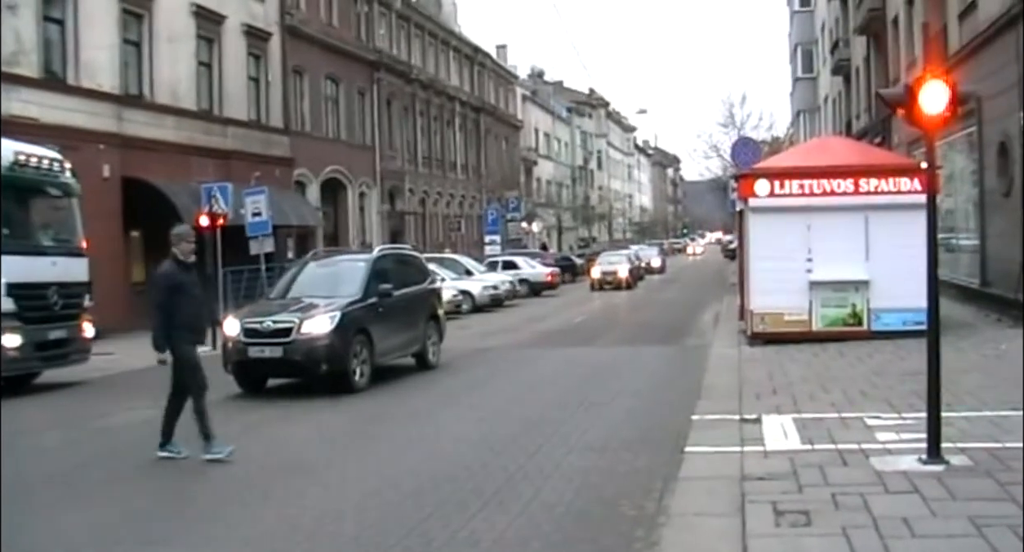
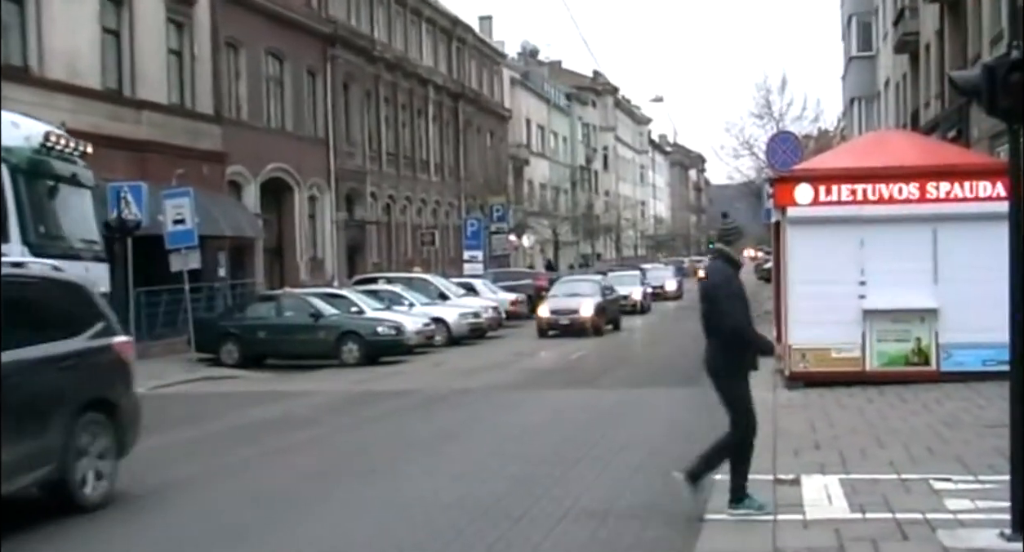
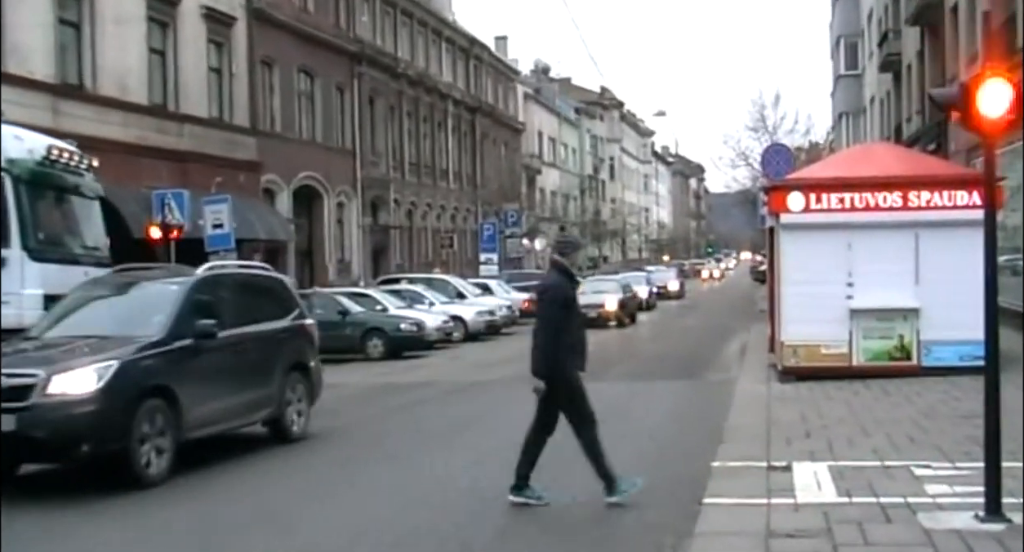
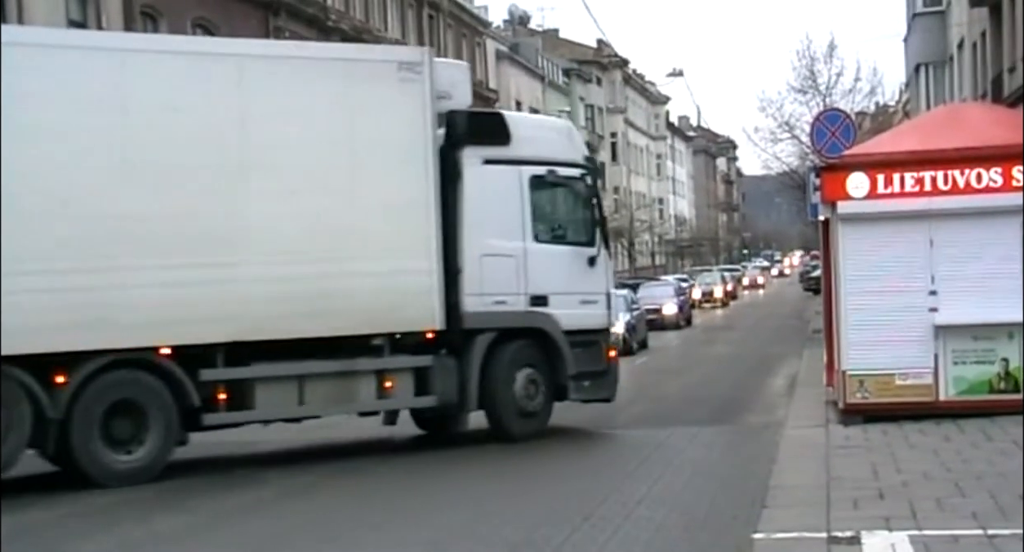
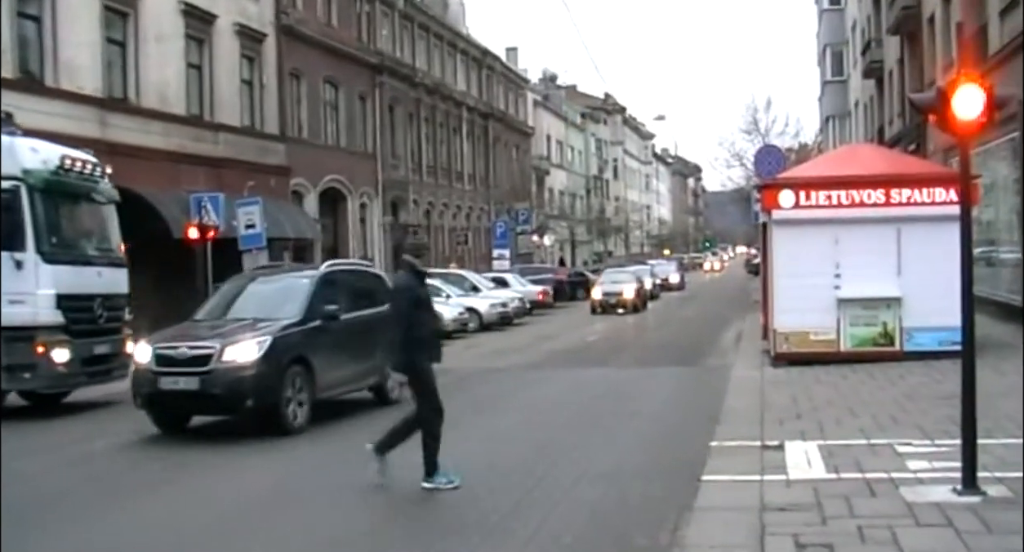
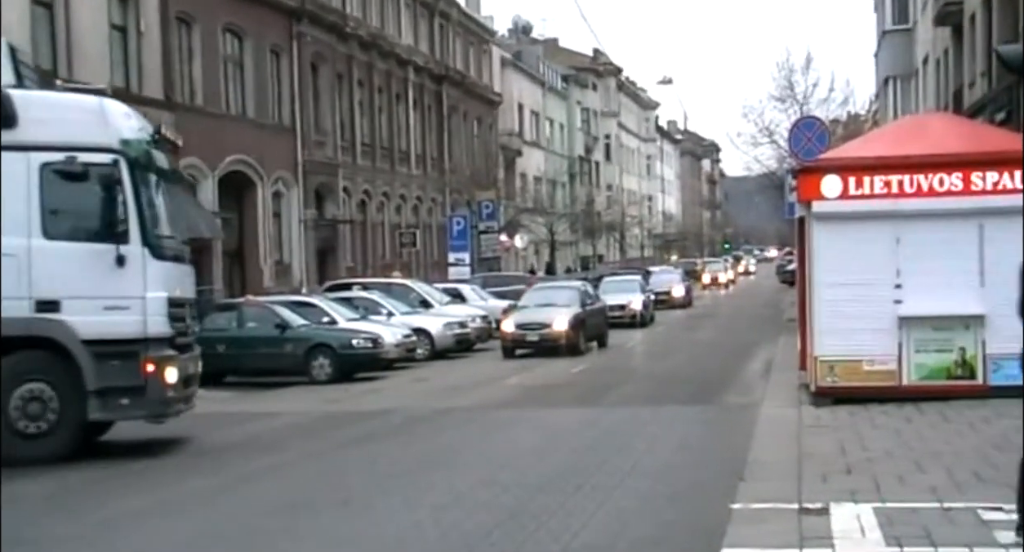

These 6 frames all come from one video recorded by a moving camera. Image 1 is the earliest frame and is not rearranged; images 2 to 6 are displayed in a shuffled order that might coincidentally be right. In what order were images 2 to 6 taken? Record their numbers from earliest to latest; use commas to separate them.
5, 3, 2, 6, 4
